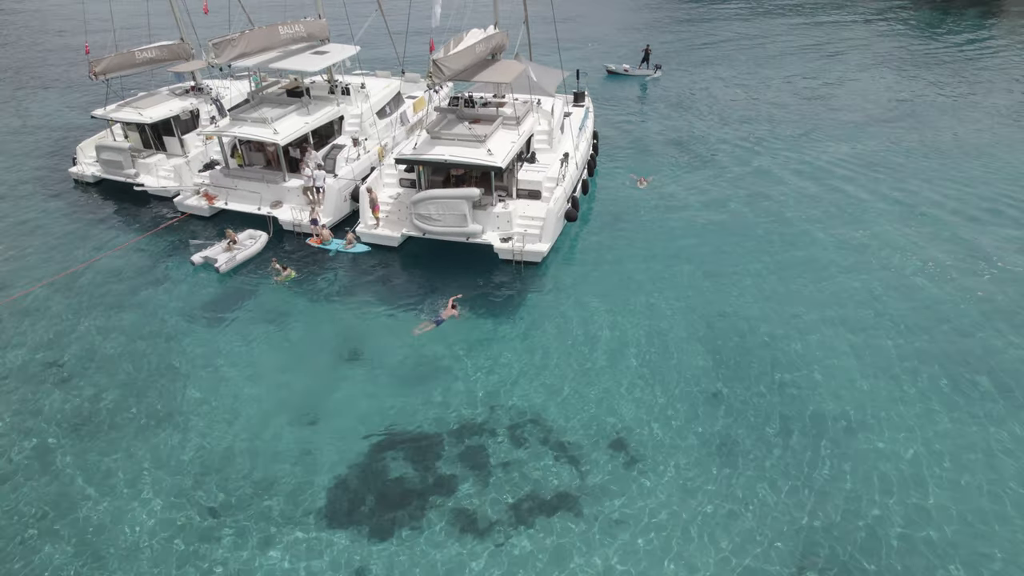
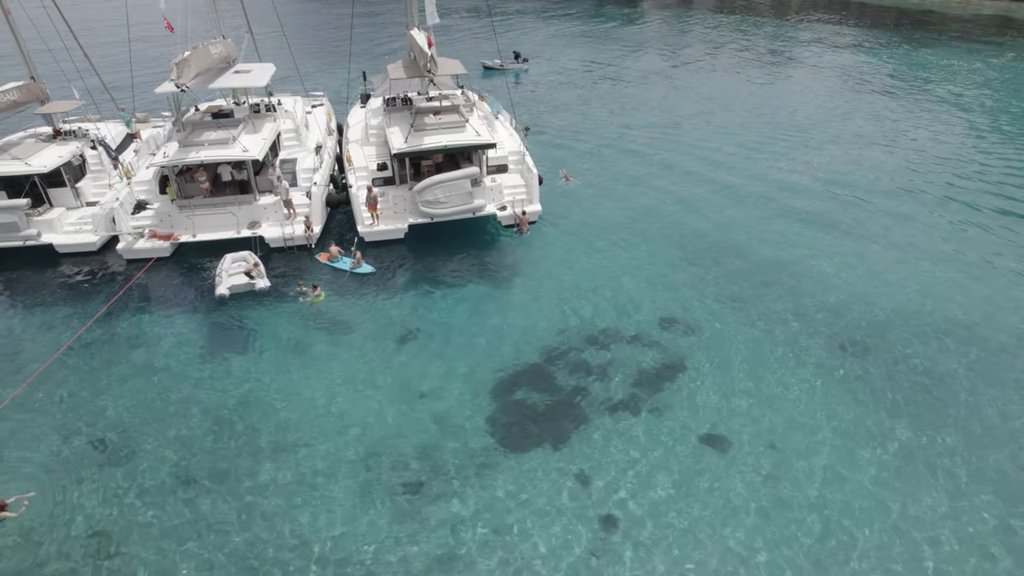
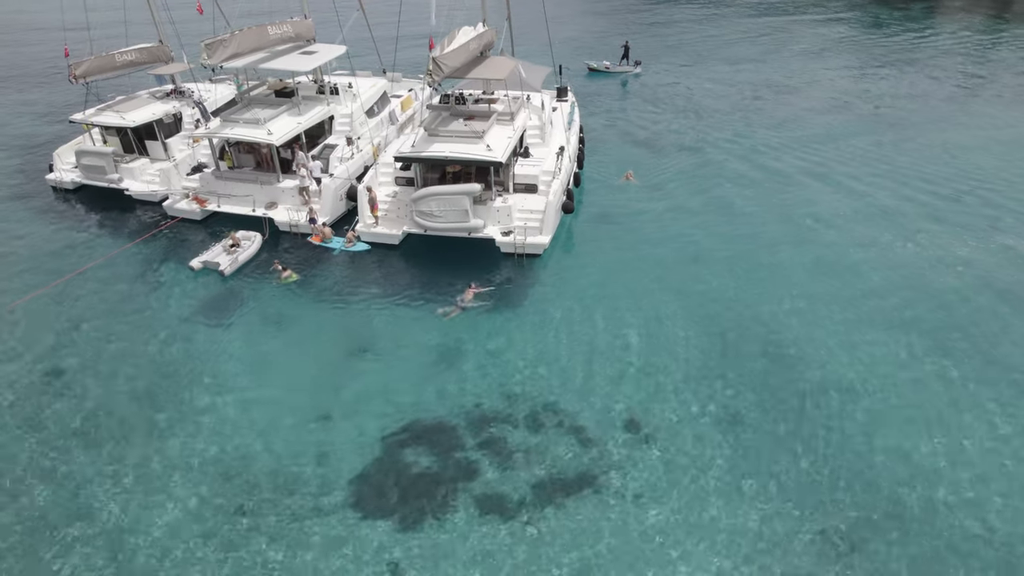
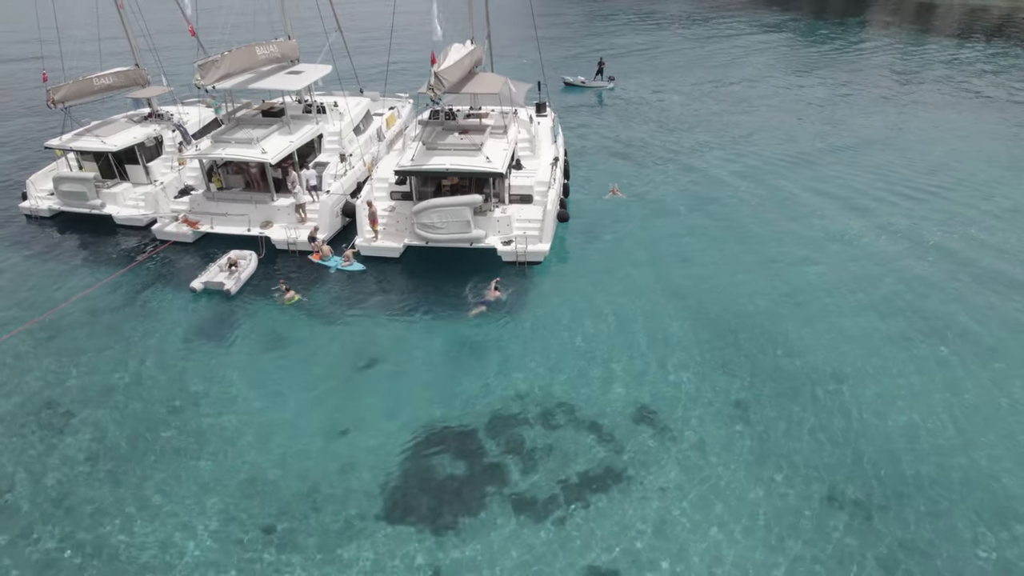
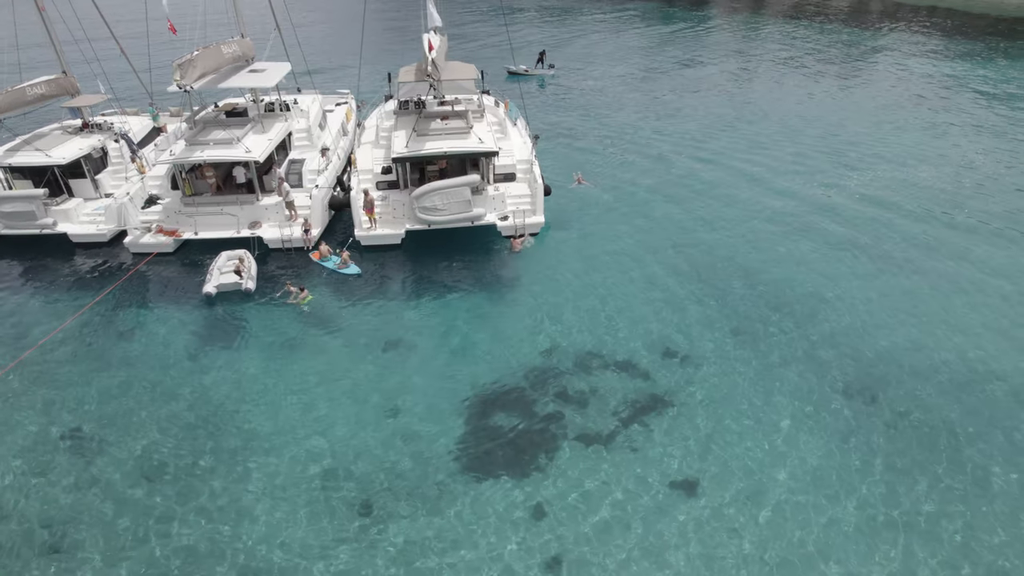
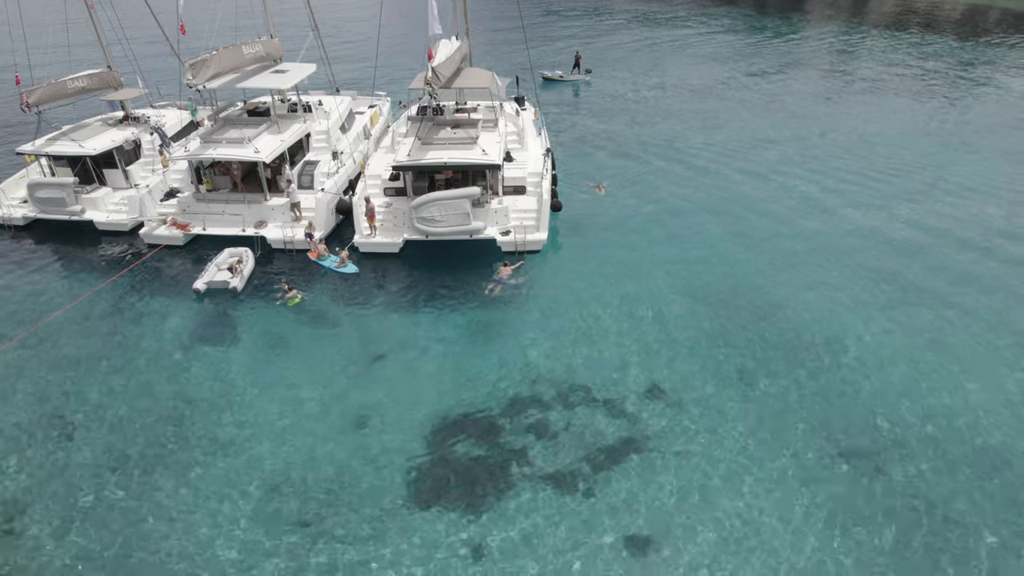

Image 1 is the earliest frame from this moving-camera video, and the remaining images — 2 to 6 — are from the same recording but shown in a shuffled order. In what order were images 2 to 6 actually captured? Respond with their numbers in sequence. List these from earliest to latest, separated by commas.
3, 4, 6, 5, 2
